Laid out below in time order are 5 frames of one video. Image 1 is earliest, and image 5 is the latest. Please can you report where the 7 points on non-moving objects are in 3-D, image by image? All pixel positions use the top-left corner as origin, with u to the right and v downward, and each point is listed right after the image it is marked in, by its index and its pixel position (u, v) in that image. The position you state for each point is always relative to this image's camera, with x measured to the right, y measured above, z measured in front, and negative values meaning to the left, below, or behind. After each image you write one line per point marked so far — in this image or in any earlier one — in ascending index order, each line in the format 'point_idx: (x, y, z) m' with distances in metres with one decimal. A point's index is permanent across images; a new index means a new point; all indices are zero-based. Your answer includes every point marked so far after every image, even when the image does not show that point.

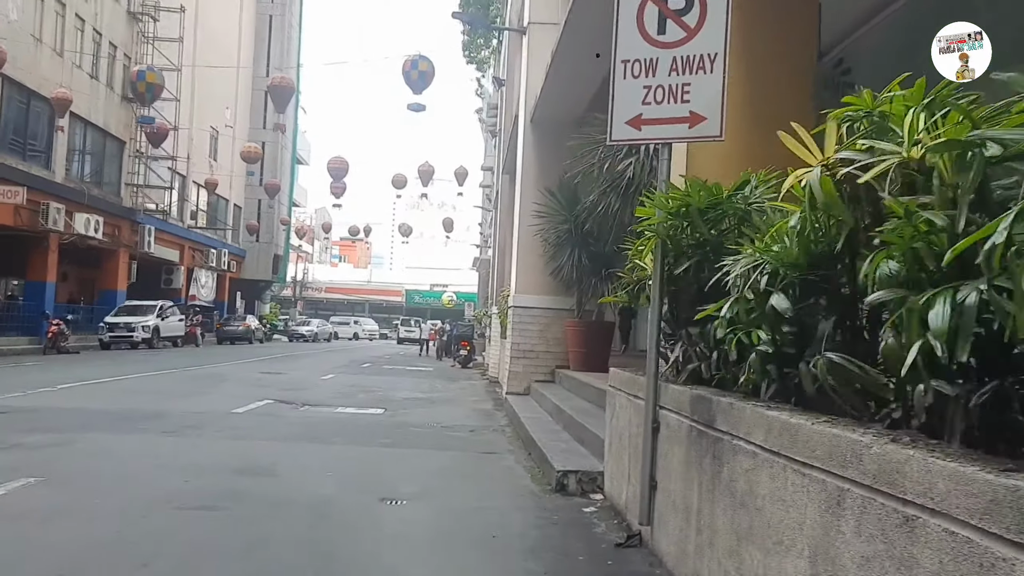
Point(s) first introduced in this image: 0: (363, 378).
0: (-3.4, -2.0, +19.3) m
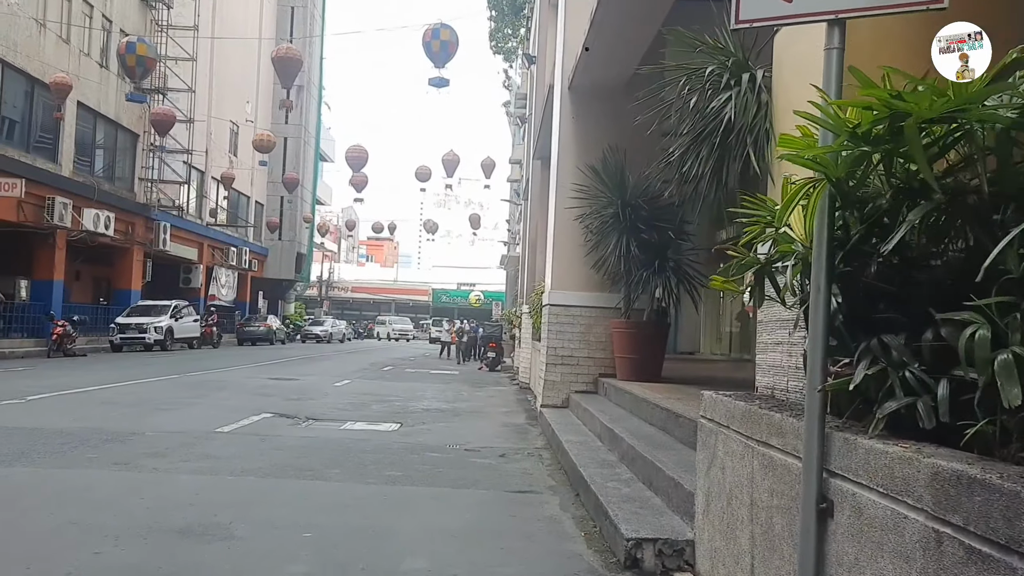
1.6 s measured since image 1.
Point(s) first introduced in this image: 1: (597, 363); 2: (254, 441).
0: (-2.7, -2.0, +17.6) m
1: (+1.1, -1.0, +11.4) m
2: (-2.6, -1.5, +8.5) m
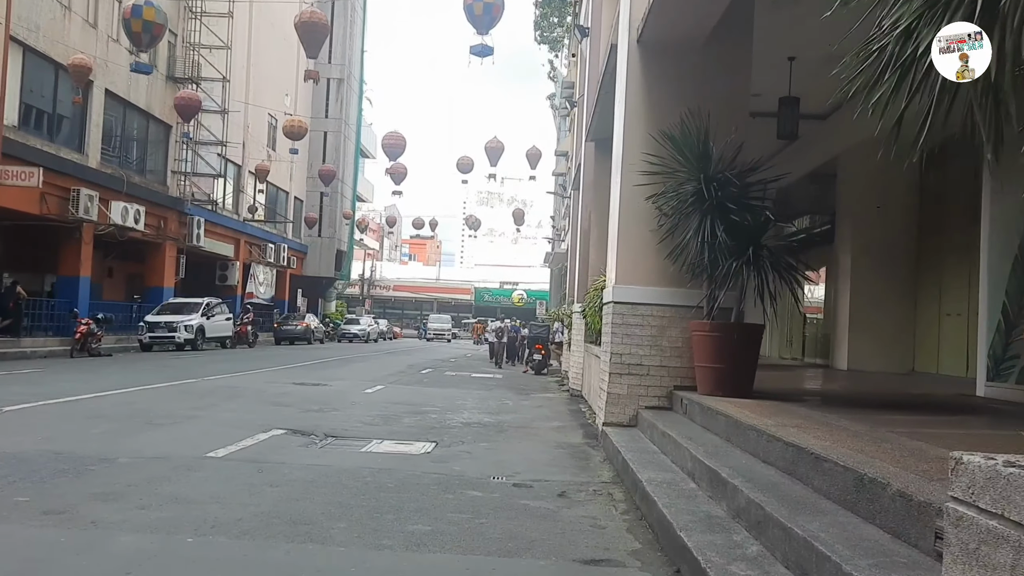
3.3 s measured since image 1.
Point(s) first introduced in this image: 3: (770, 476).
0: (-1.8, -1.9, +15.8) m
1: (+1.7, -1.0, +9.4) m
2: (-2.1, -1.5, +6.7) m
3: (+1.6, -1.1, +5.0) m
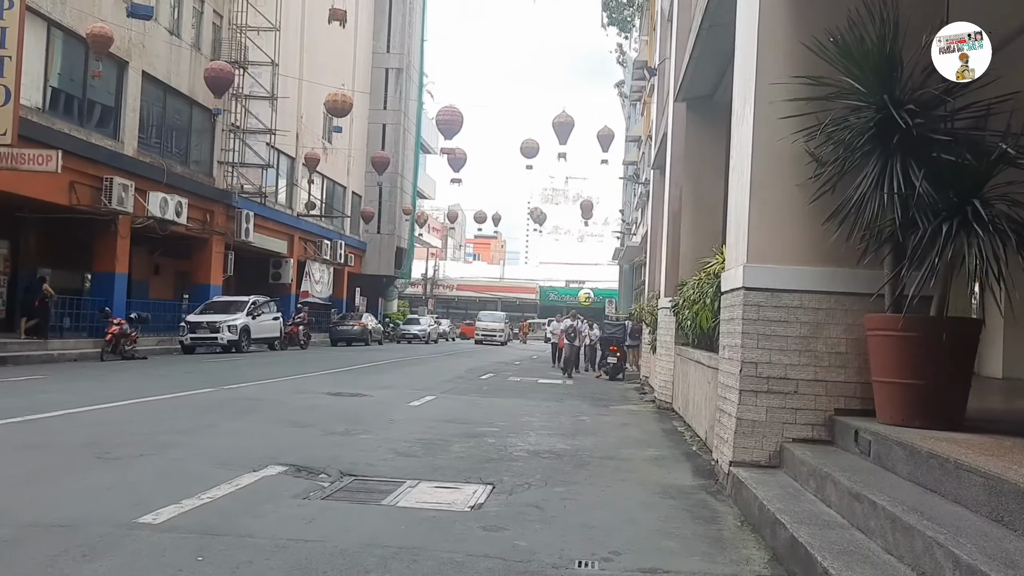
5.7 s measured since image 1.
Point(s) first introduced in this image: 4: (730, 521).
0: (-0.6, -1.8, +13.1) m
1: (+2.4, -0.8, +6.5) m
2: (-1.6, -1.3, +4.1) m
3: (+1.9, -1.0, +2.1) m
4: (+1.5, -1.6, +5.9) m
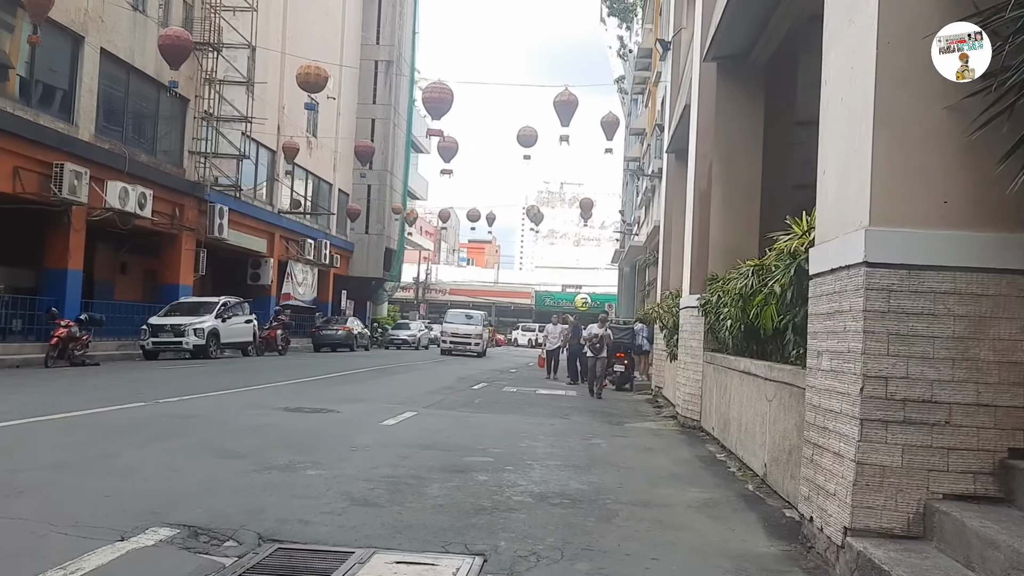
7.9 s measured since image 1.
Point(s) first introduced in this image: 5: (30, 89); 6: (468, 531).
0: (-0.6, -1.7, +10.8) m
1: (+2.4, -0.7, +4.2) m
2: (-1.6, -1.2, +1.8) m
3: (+1.9, -0.8, -0.1) m
4: (+1.5, -1.5, +3.6) m
5: (-11.3, +4.7, +19.2) m
6: (-0.3, -1.5, +5.3) m
